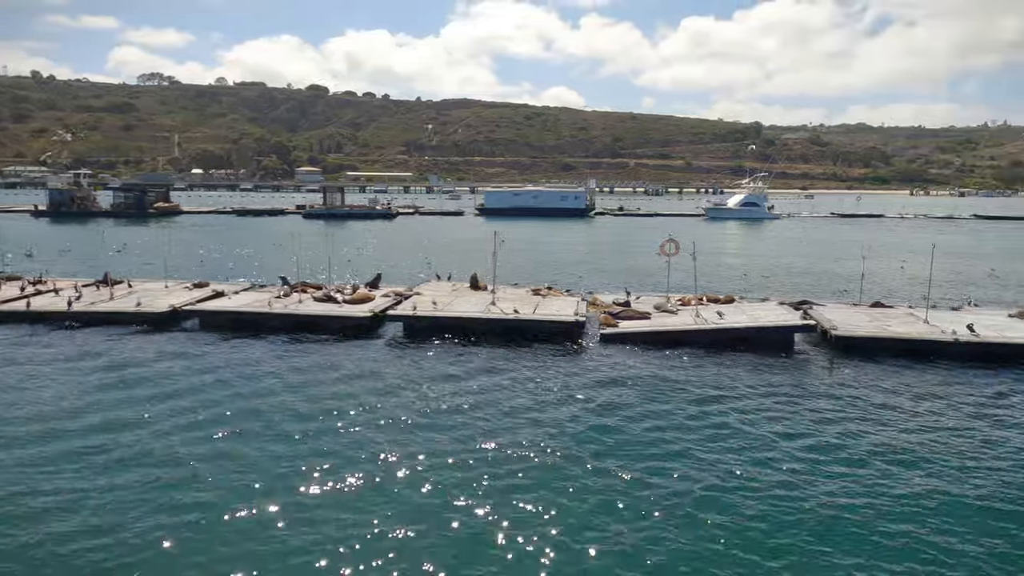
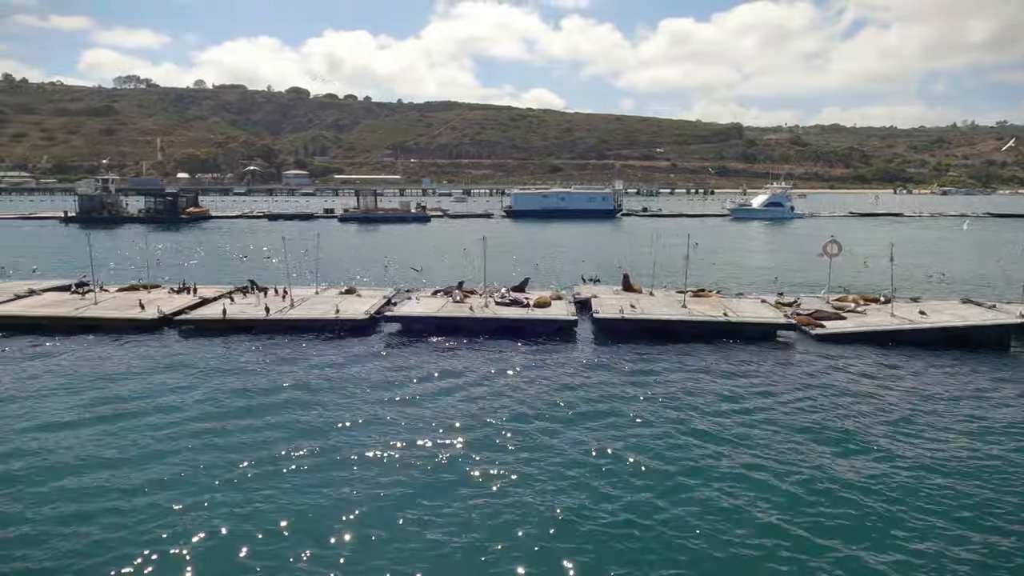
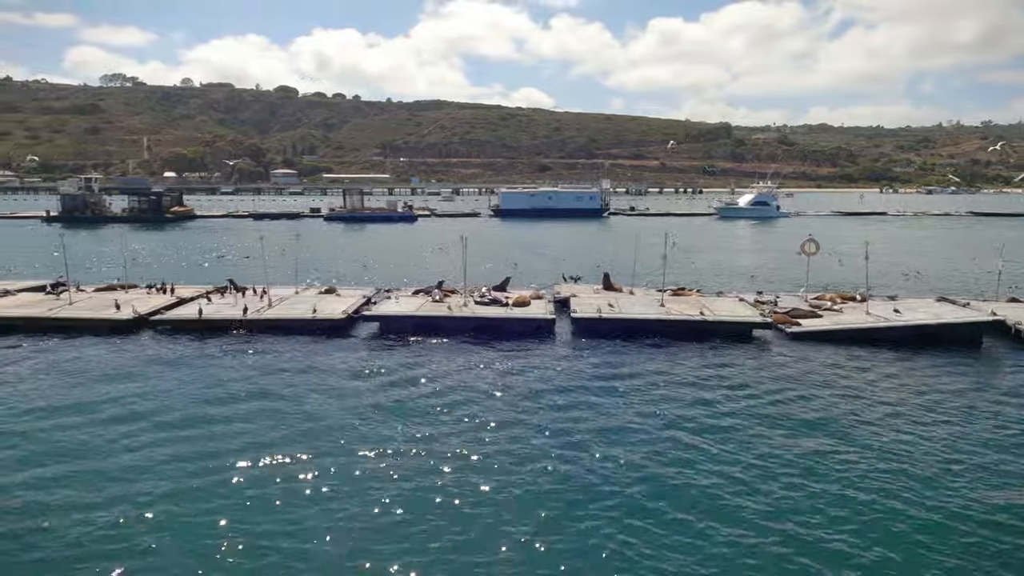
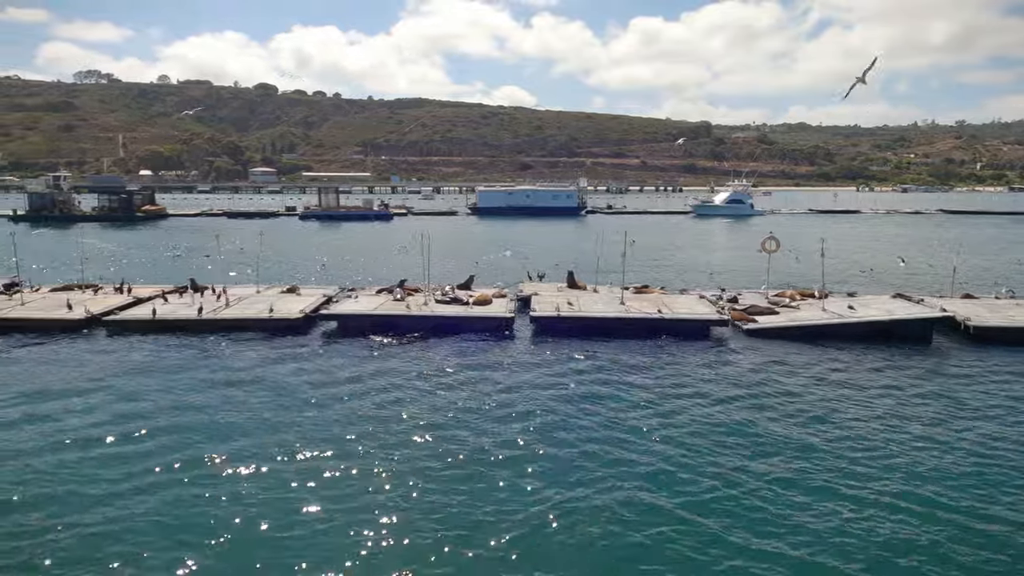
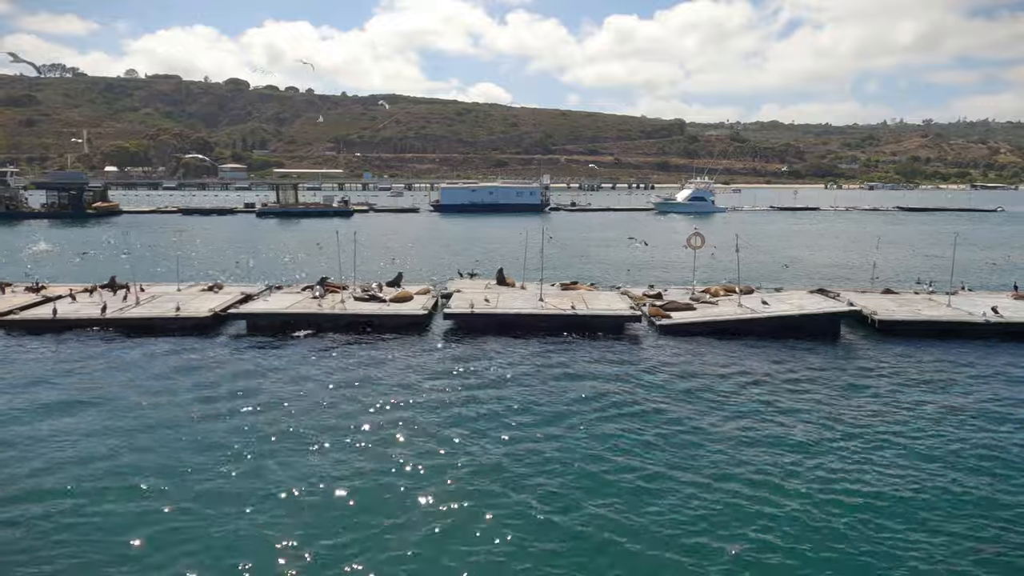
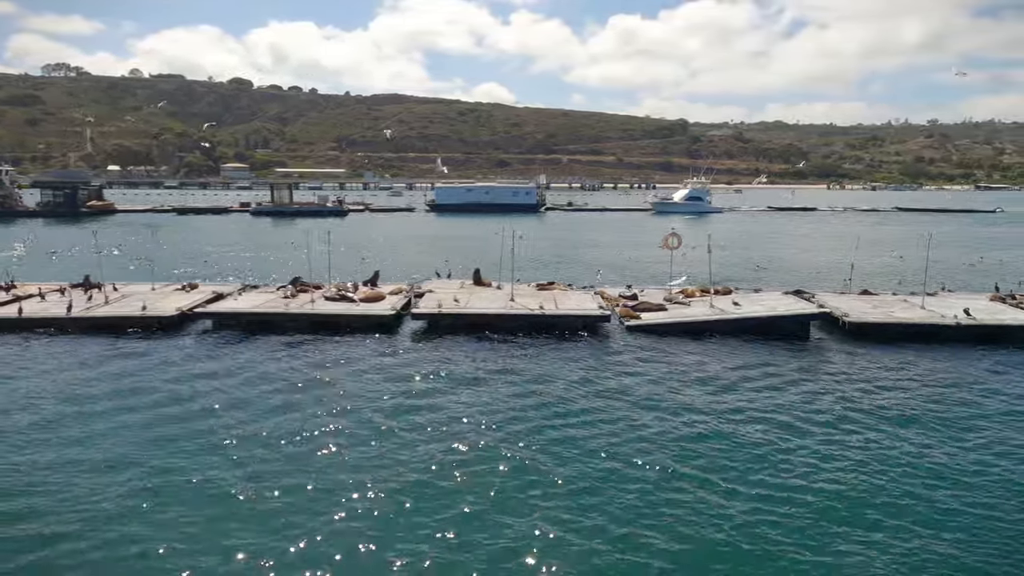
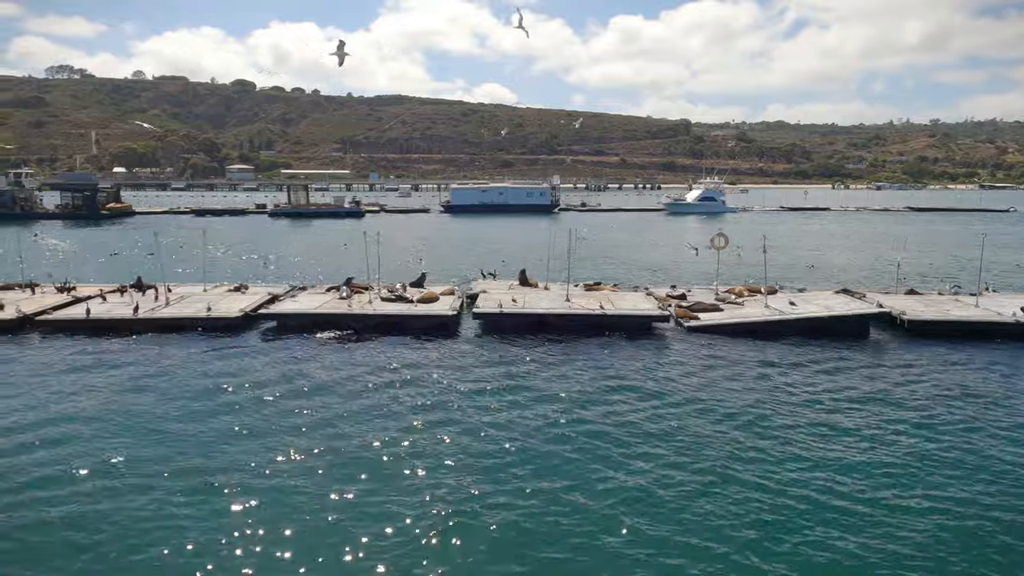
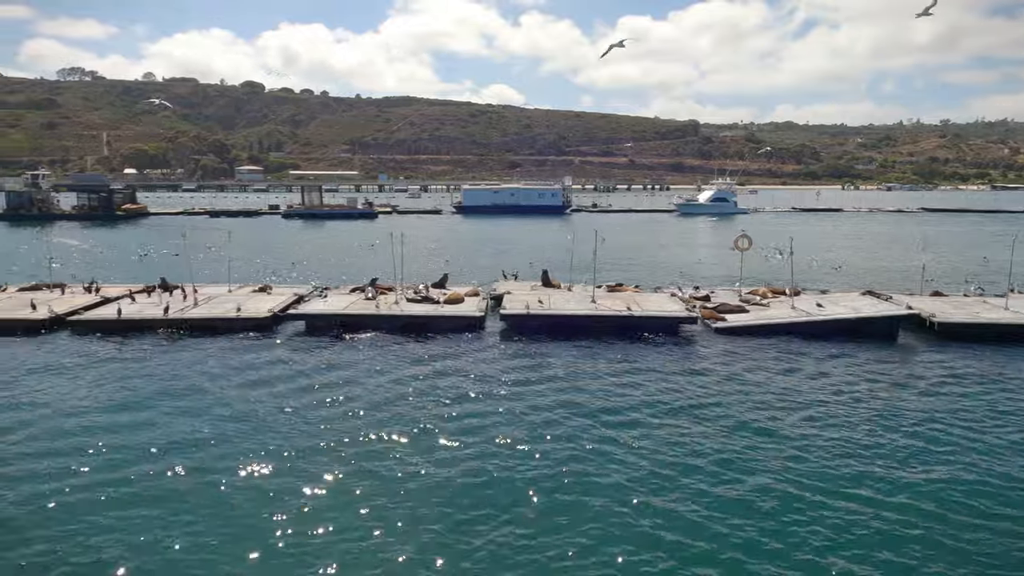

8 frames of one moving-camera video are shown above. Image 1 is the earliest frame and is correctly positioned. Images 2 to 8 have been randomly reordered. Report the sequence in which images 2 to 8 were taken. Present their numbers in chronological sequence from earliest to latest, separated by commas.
6, 5, 7, 8, 4, 3, 2
